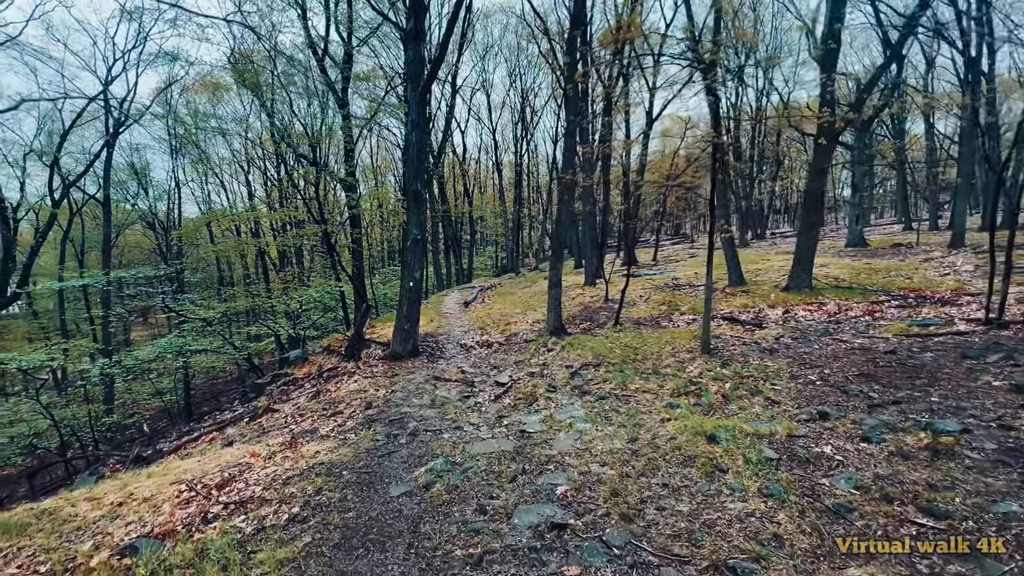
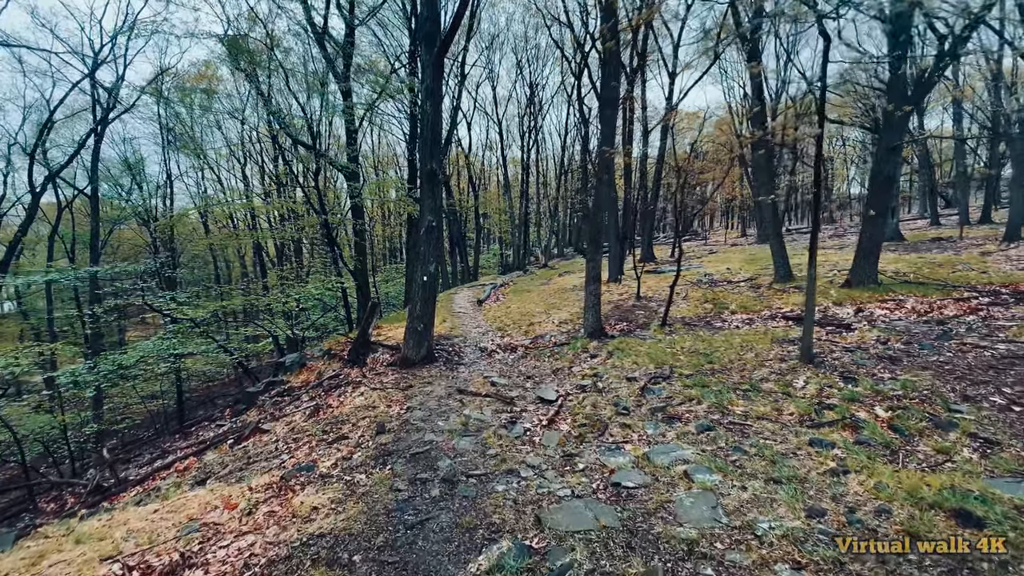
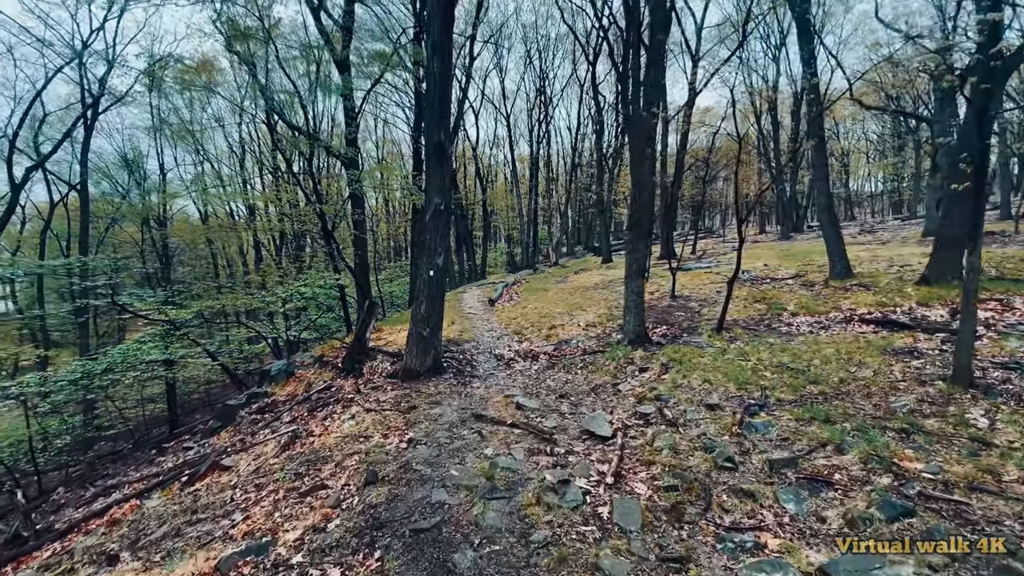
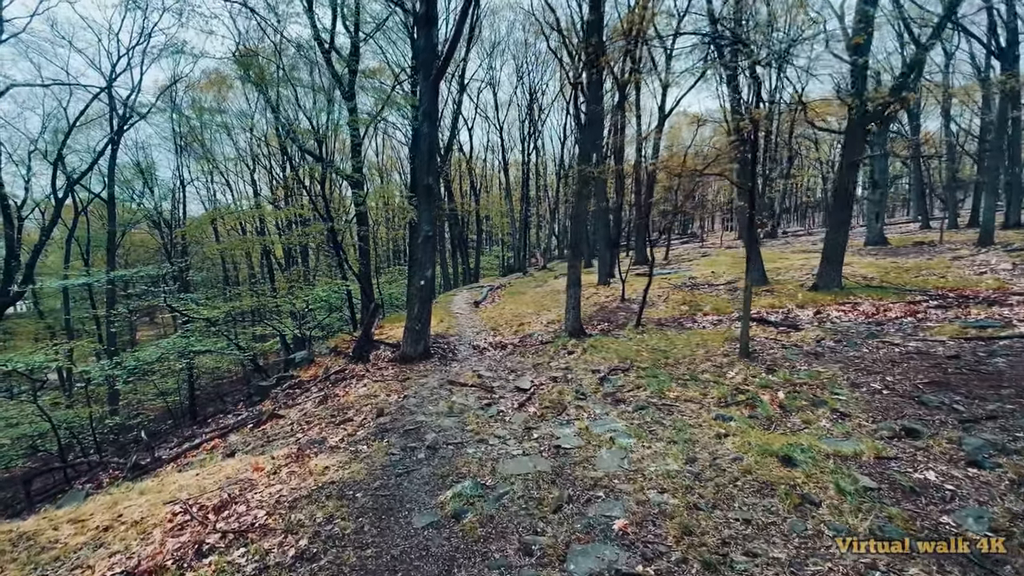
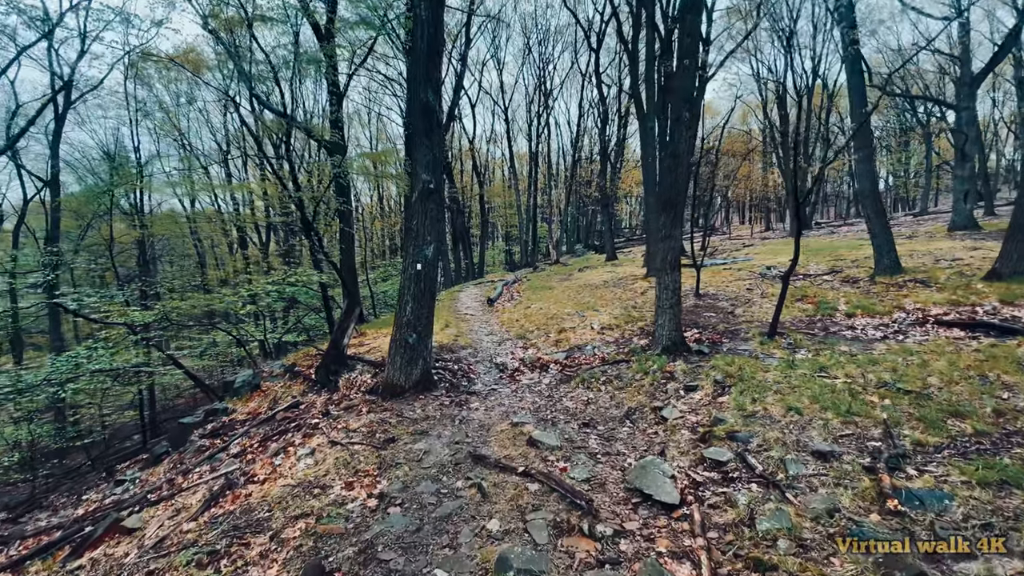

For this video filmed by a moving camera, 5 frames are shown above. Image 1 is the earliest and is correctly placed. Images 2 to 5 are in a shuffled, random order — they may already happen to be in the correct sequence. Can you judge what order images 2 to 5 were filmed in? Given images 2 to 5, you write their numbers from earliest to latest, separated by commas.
4, 2, 3, 5
